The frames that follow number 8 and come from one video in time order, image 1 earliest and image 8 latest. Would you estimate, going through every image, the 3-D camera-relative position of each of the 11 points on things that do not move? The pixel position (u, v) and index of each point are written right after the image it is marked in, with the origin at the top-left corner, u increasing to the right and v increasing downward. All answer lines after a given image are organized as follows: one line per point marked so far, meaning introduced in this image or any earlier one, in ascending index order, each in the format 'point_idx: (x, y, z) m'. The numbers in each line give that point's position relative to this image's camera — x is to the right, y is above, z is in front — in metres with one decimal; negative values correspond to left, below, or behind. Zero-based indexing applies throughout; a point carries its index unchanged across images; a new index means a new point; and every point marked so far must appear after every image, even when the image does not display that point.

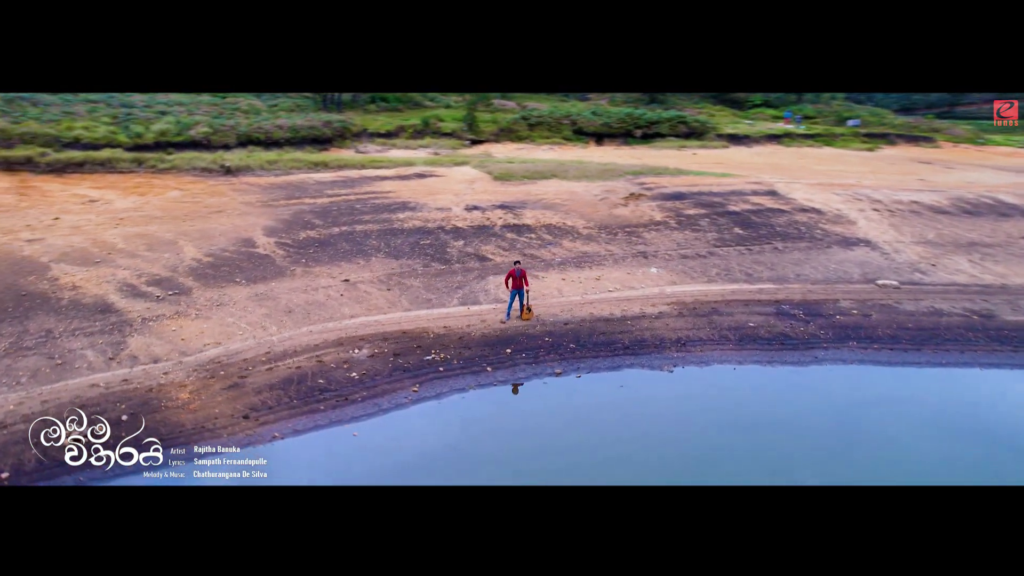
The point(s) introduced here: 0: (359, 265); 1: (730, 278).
0: (-3.2, +0.5, +13.4) m
1: (+4.4, +0.2, +13.5) m
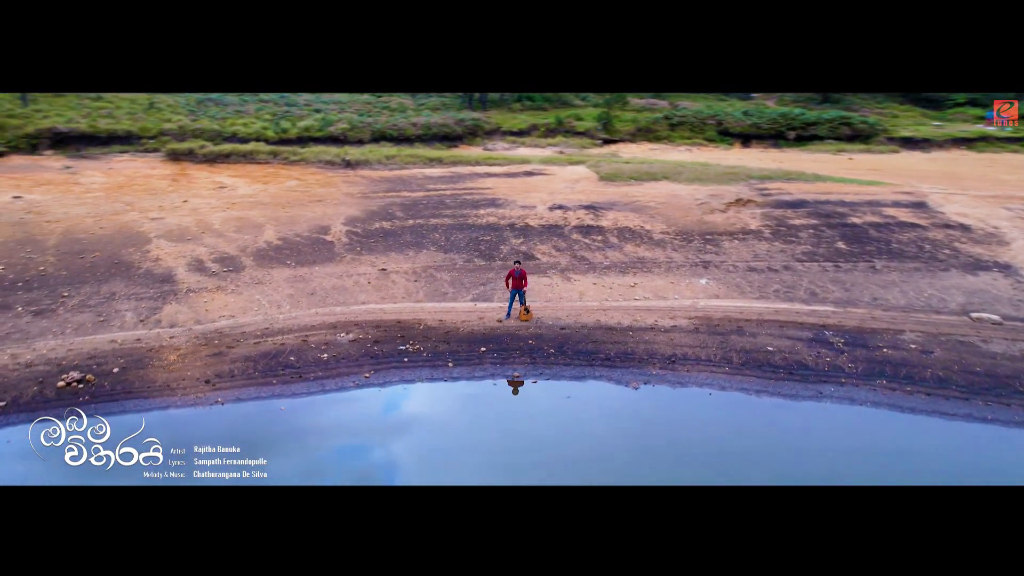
0: (-2.3, +0.7, +14.0) m
1: (+5.0, -0.1, +12.0) m
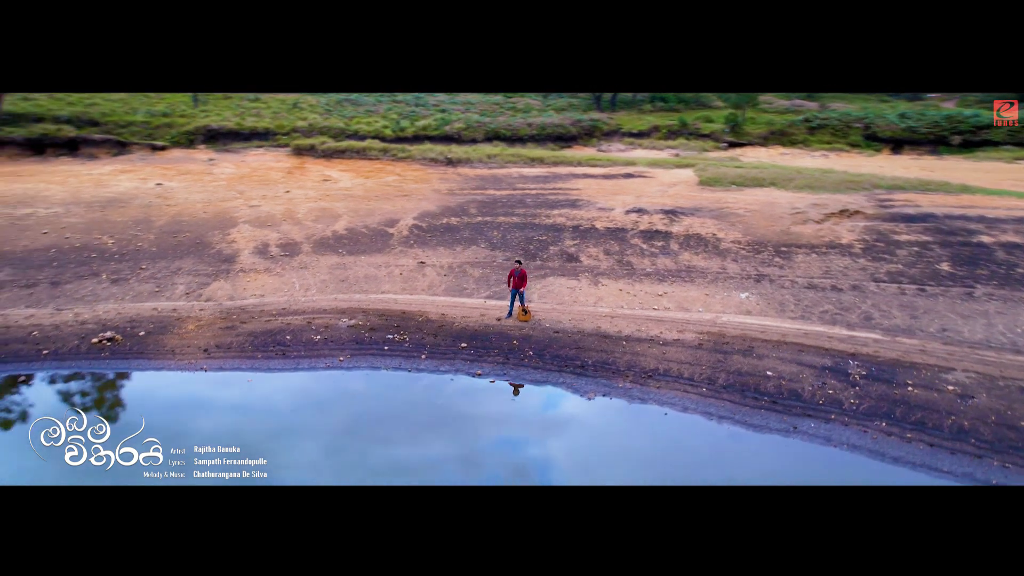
0: (-1.3, +0.8, +14.4) m
1: (+5.1, -0.5, +10.7) m
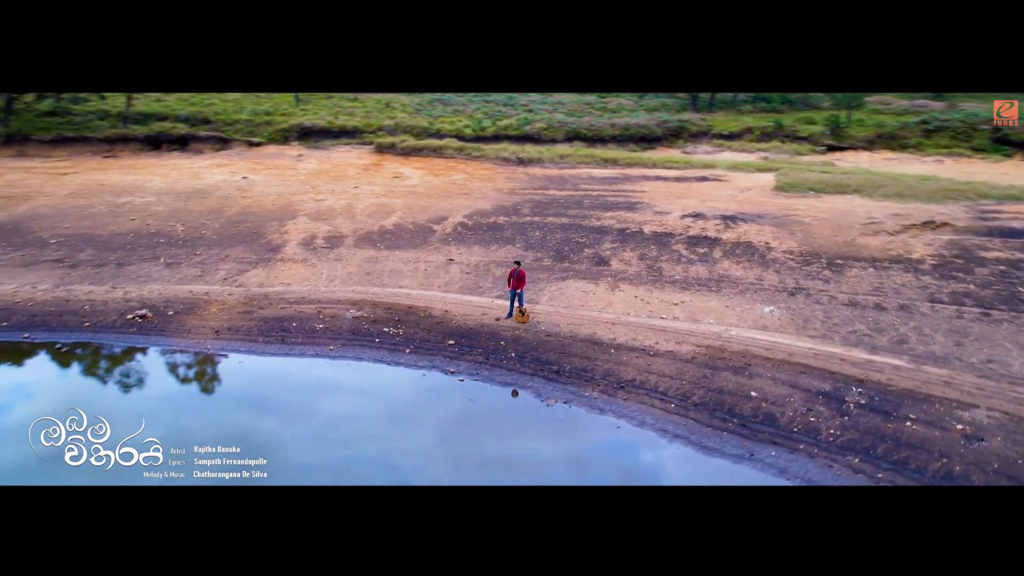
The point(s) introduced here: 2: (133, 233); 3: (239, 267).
0: (-0.6, +0.8, +14.5) m
1: (+5.0, -0.7, +9.7) m
2: (-8.7, +1.2, +15.1) m
3: (-5.5, +0.4, +13.2) m
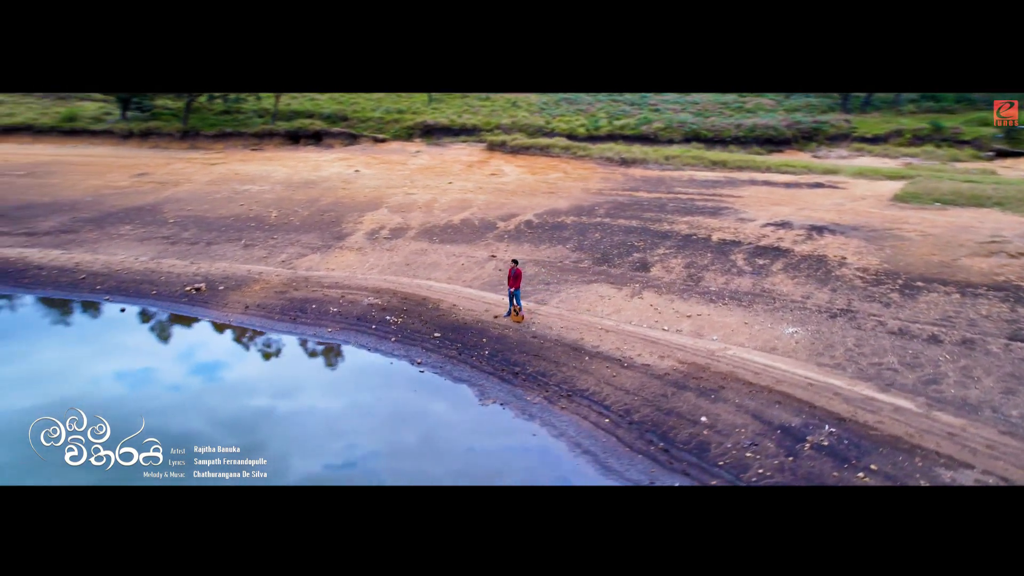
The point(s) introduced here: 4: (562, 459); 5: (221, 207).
0: (+0.5, +0.9, +14.3) m
1: (+4.6, -1.1, +8.3) m
2: (-7.2, +1.8, +17.0) m
3: (-4.6, +0.8, +14.4) m
4: (+0.4, -1.8, +6.8) m
5: (-8.0, +2.2, +18.1) m
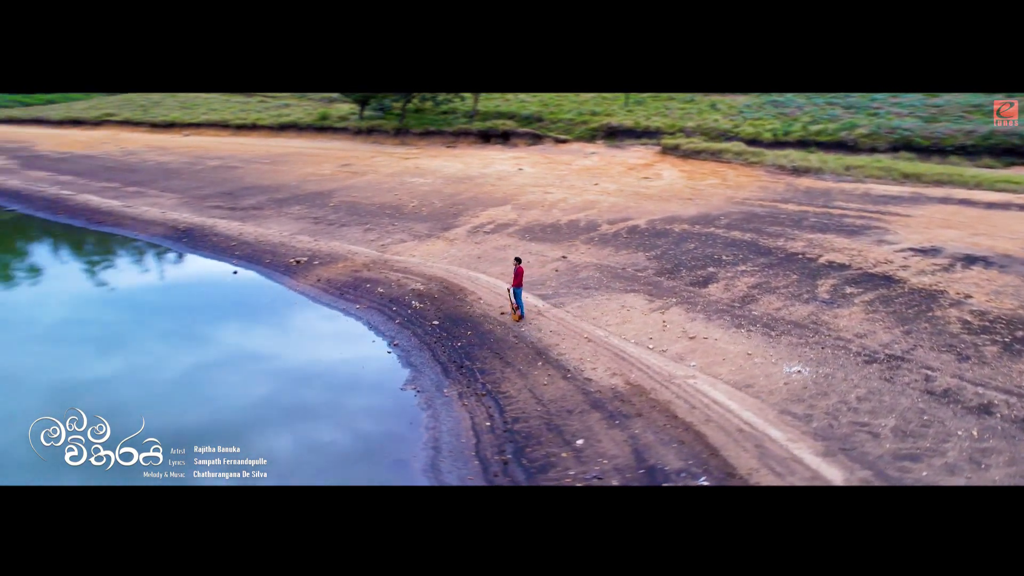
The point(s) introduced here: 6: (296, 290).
0: (+2.1, +0.7, +13.7) m
1: (+3.4, -1.4, +6.6) m
2: (-3.8, +2.4, +19.1) m
3: (-2.6, +1.2, +15.7) m
4: (-1.1, -1.7, +6.8) m
5: (-4.2, +2.9, +20.4) m
6: (-4.1, 0.0, +12.8) m
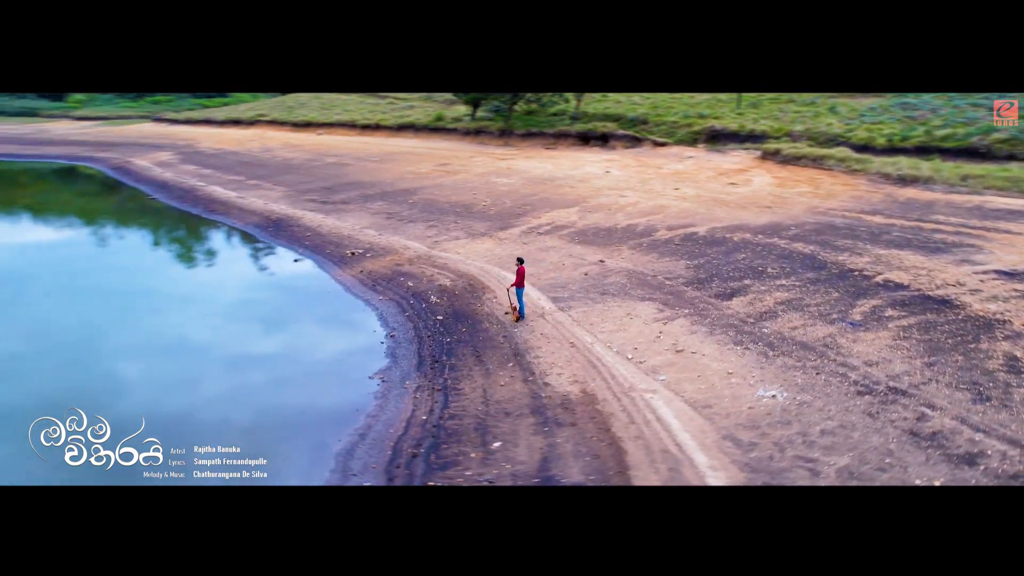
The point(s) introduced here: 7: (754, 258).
0: (+2.9, +0.6, +13.2) m
1: (+2.5, -1.6, +5.9) m
2: (-1.7, +2.6, +19.7) m
3: (-1.3, +1.3, +16.1) m
4: (-1.9, -1.6, +7.0) m
5: (-1.7, +3.0, +21.0) m
6: (-3.5, +0.2, +13.5) m
7: (+4.8, +0.6, +12.8) m
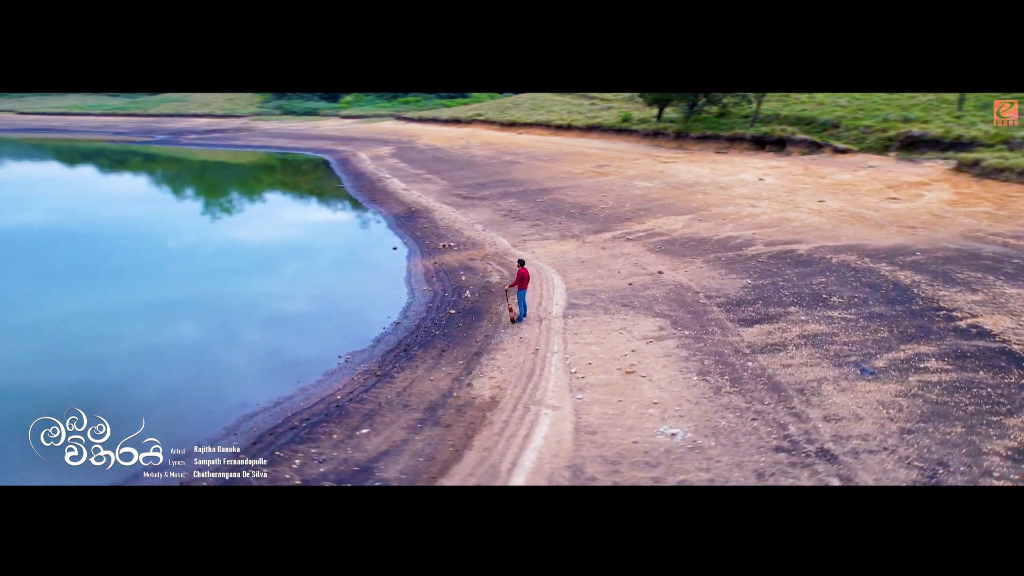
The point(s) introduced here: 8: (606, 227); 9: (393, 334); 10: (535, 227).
0: (+3.8, +0.2, +11.9) m
1: (+0.7, -1.8, +5.3) m
2: (+1.9, +2.5, +19.6) m
3: (+1.0, +1.3, +16.0) m
4: (-3.0, -1.4, +7.8) m
5: (+2.4, +3.0, +20.8) m
6: (-2.1, +0.5, +14.4) m
7: (+5.4, 0.0, +10.9) m
8: (+2.3, +1.6, +16.5) m
9: (-1.8, -0.7, +9.8) m
10: (+0.6, +1.6, +17.2) m
